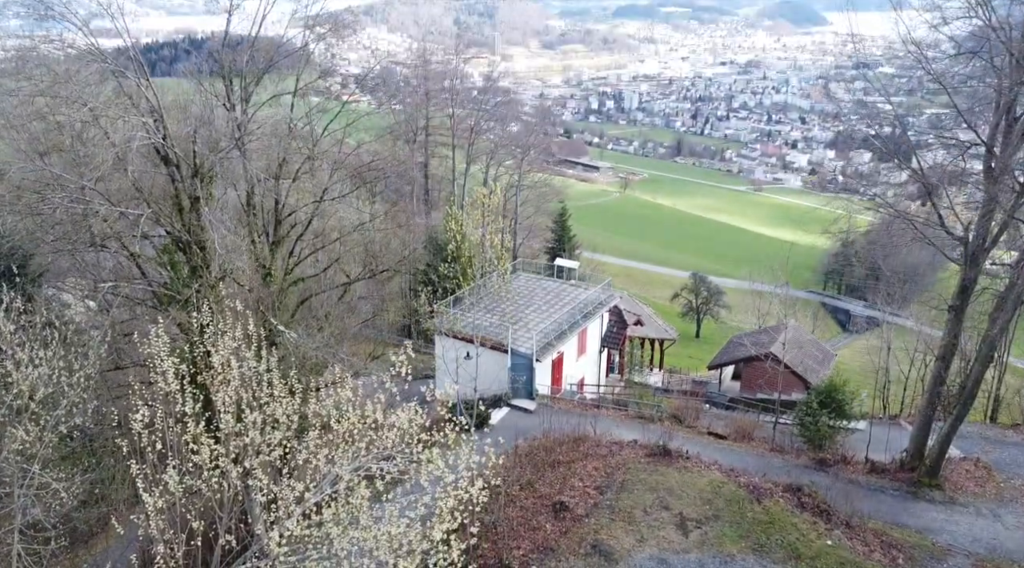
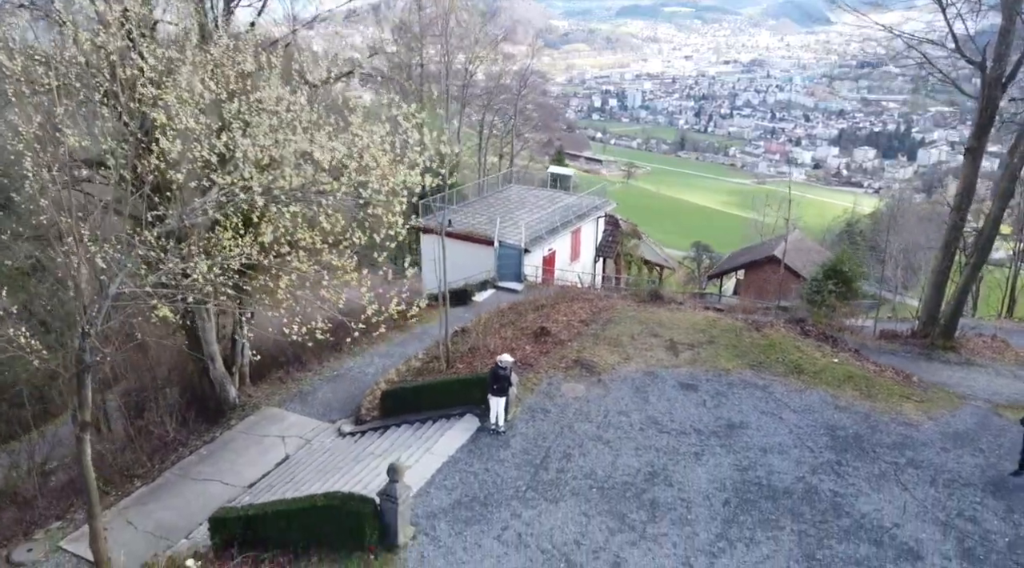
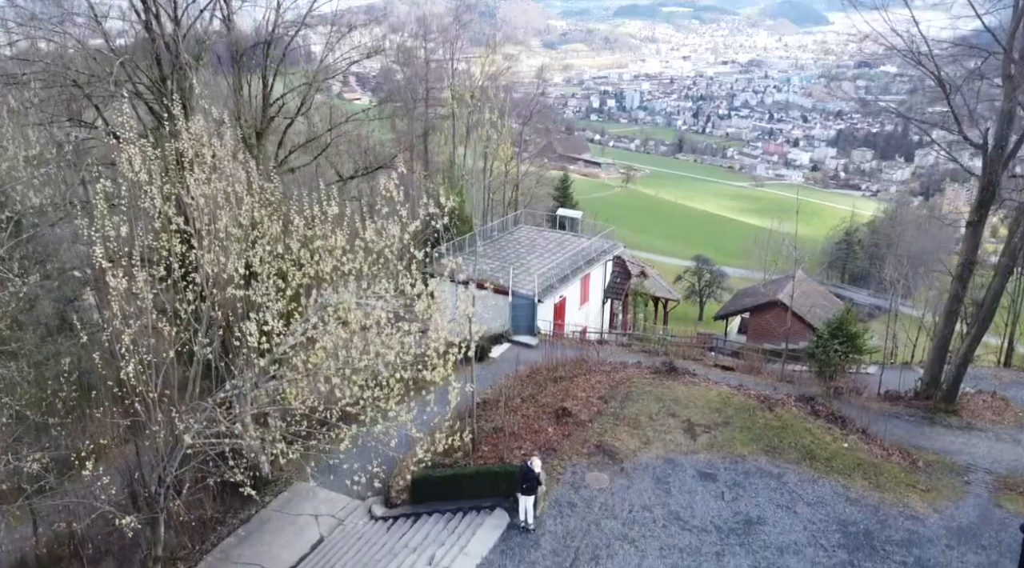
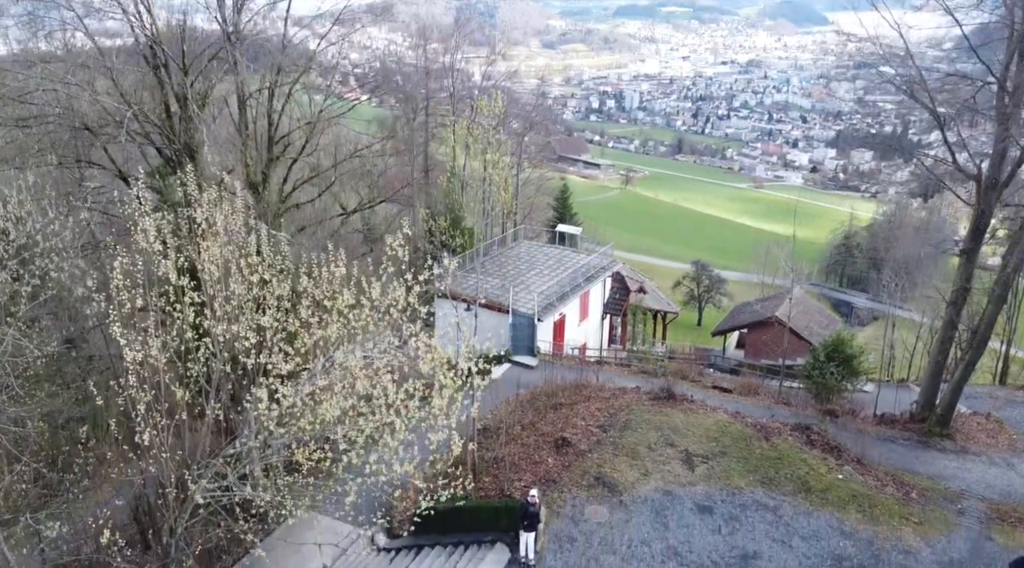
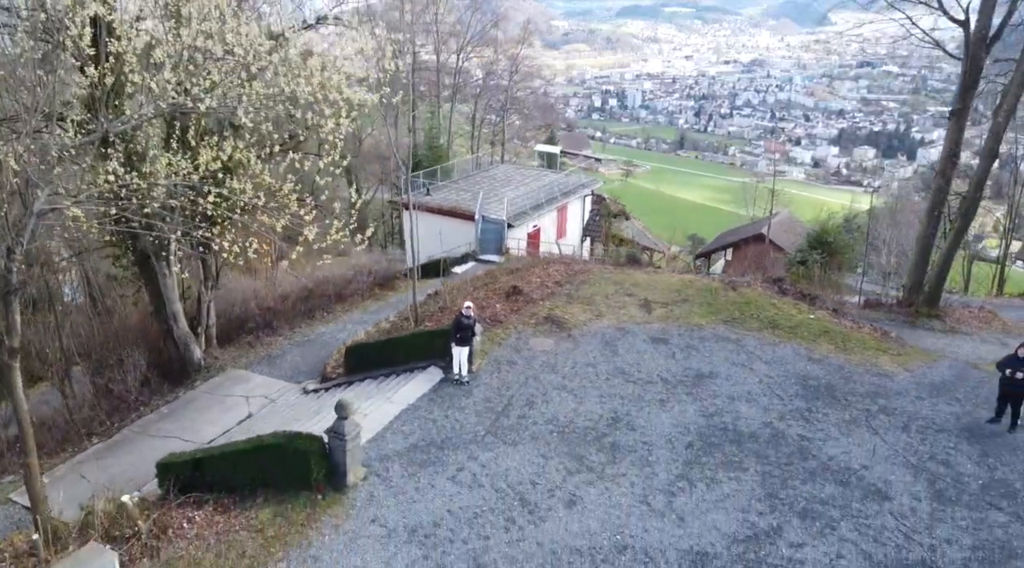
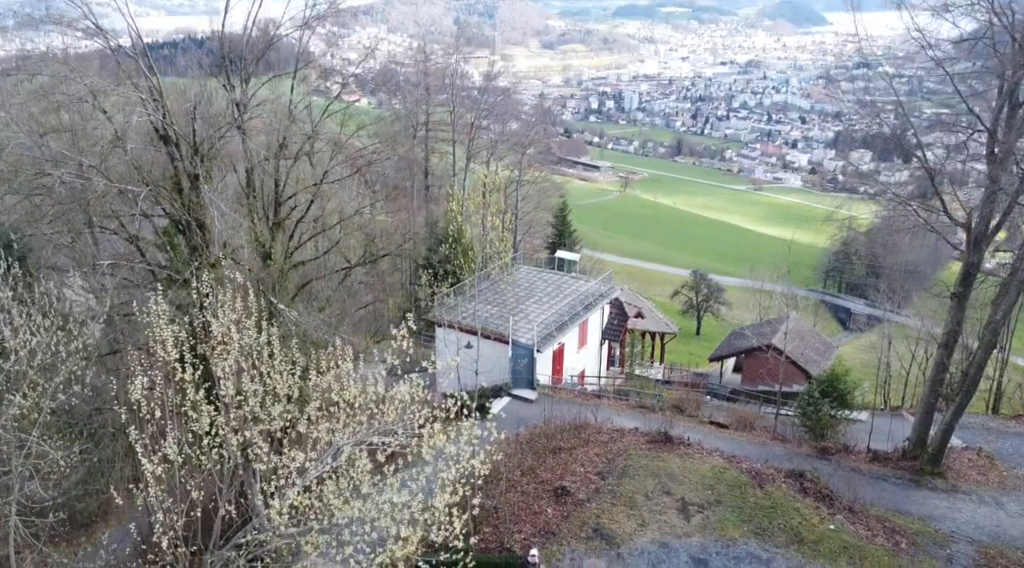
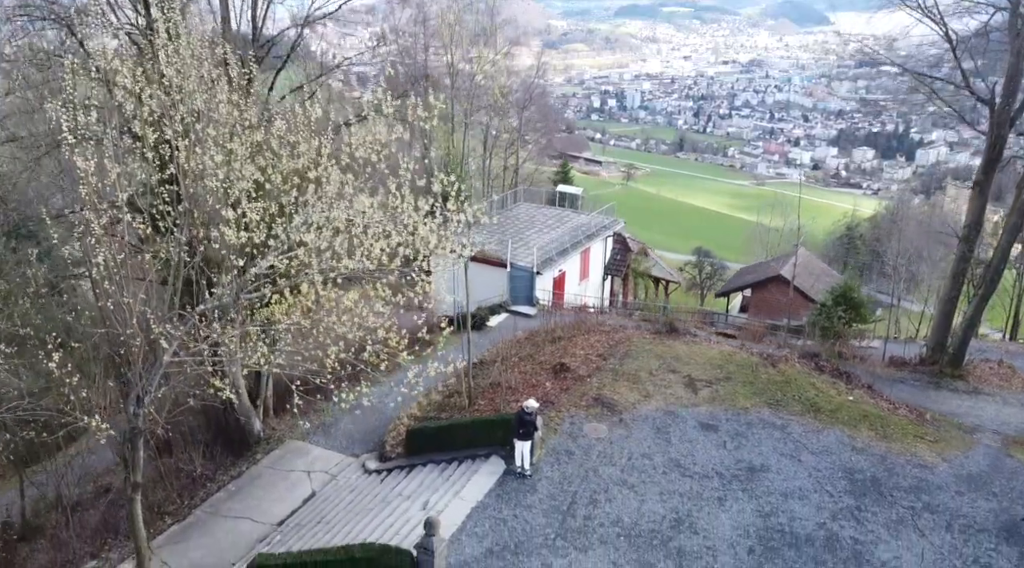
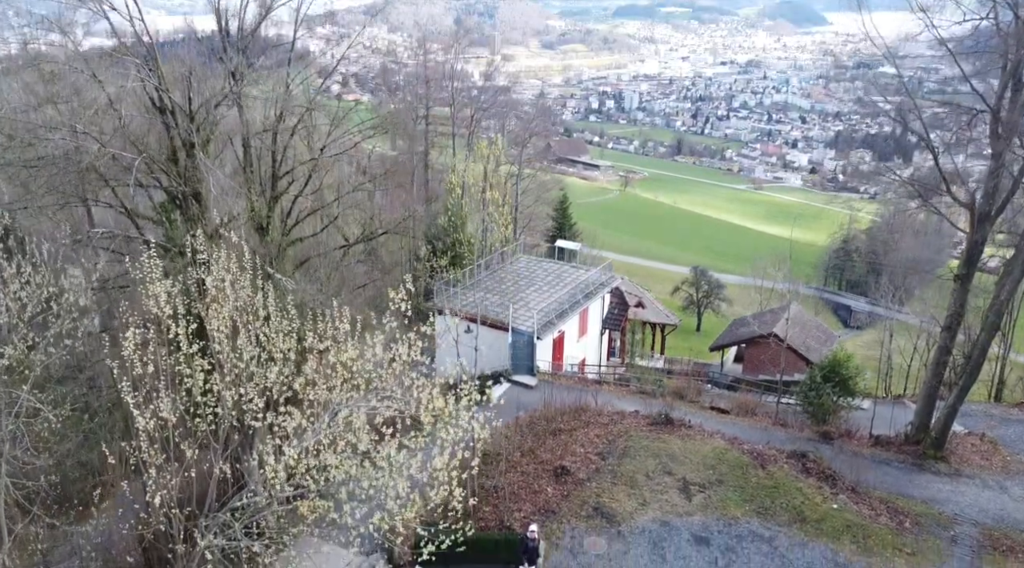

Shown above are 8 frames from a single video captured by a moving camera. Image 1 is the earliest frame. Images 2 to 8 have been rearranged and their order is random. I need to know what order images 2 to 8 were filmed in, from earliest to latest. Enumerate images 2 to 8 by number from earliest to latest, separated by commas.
6, 8, 4, 3, 7, 2, 5
